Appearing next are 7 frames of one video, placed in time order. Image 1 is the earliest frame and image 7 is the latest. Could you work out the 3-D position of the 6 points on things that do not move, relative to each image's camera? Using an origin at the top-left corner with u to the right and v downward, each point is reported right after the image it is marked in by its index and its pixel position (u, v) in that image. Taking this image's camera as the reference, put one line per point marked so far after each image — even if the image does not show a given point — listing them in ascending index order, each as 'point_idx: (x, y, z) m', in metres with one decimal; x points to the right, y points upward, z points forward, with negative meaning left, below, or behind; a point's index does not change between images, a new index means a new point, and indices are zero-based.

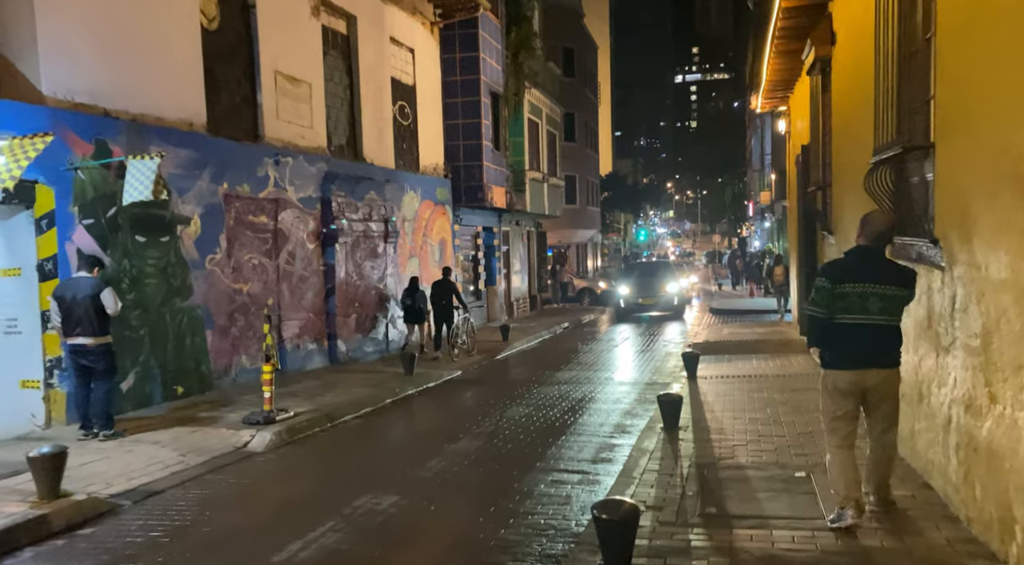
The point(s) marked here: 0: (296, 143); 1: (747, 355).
0: (-3.4, +2.2, +14.9) m
1: (+4.2, -1.3, +16.6) m
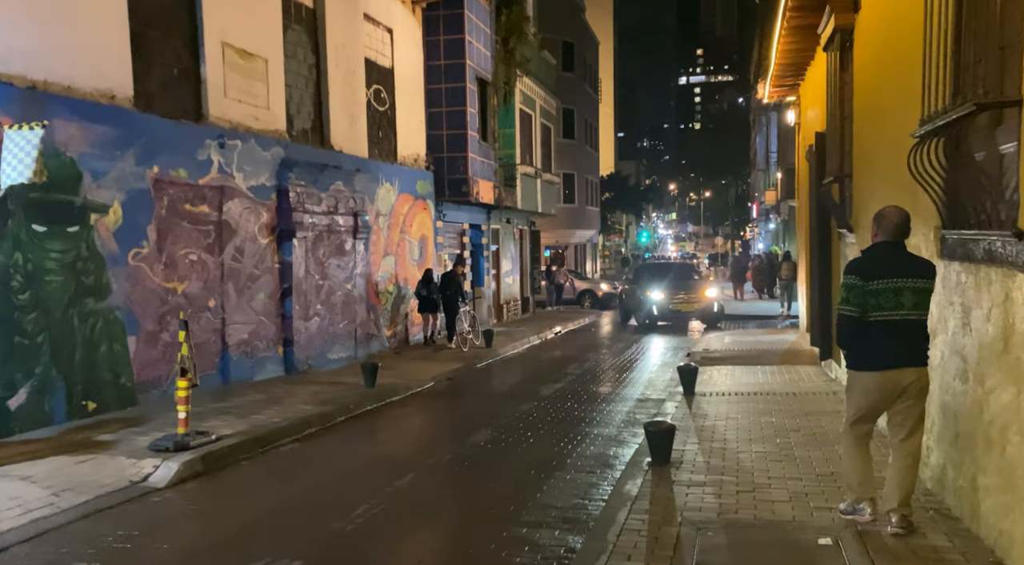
0: (-3.8, +2.2, +13.3) m
1: (+3.8, -1.4, +14.9) m
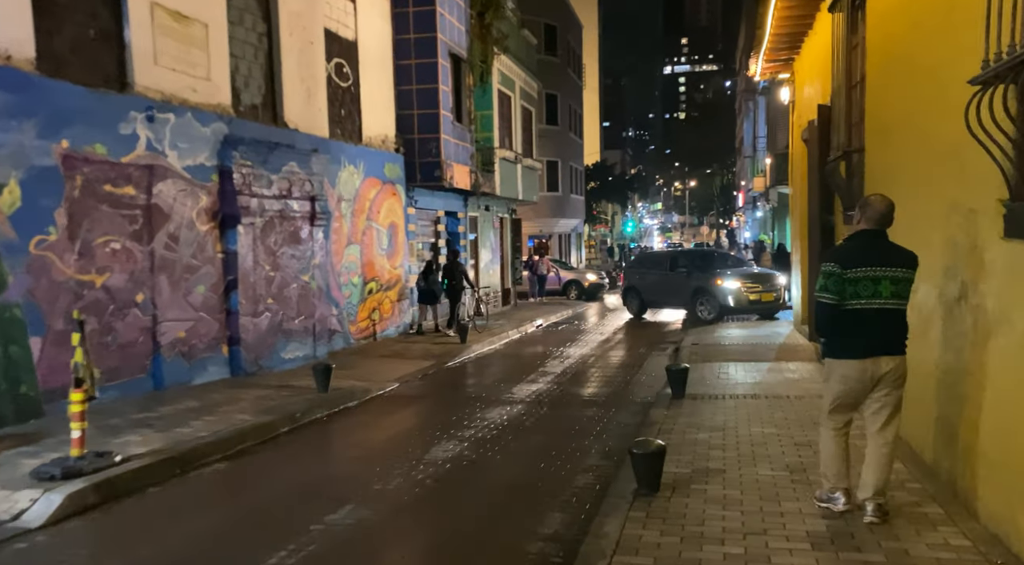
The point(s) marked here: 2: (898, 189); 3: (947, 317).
0: (-4.1, +2.4, +11.8) m
1: (+3.4, -1.2, +13.6) m
2: (+3.4, +0.8, +8.2) m
3: (+3.1, -0.3, +6.7) m
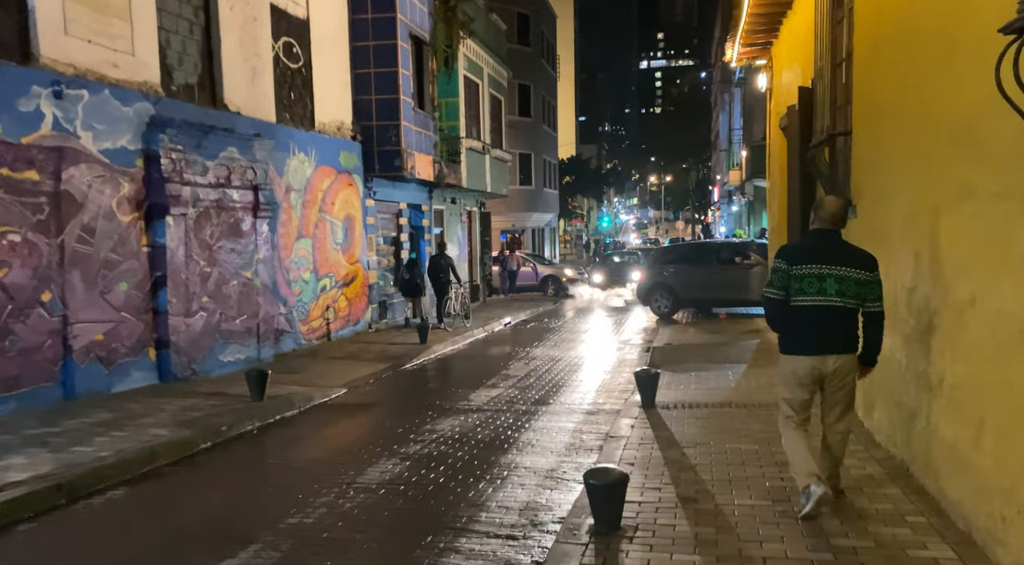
0: (-4.7, +2.4, +10.6) m
1: (+2.9, -1.2, +12.6) m
2: (+2.9, +0.9, +7.2) m
3: (+2.7, -0.3, +5.7) m
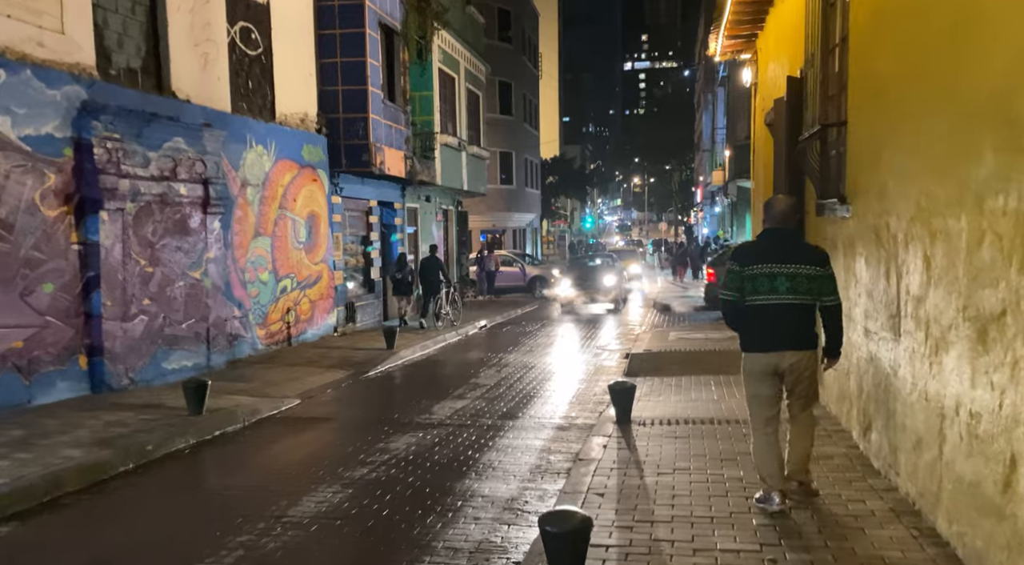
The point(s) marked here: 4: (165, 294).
0: (-5.0, +2.4, +9.6) m
1: (+2.5, -1.2, +11.8) m
2: (+2.6, +0.8, +6.3) m
3: (+2.4, -0.3, +4.9) m
4: (-4.5, -0.1, +11.9) m
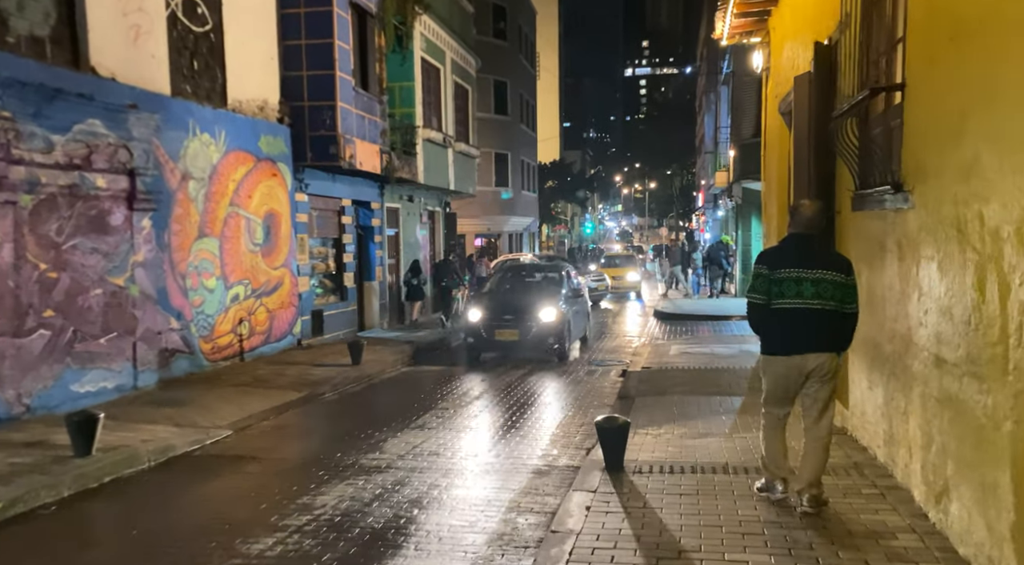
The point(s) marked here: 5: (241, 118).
0: (-5.3, +2.3, +7.8) m
1: (+2.2, -1.3, +9.9) m
2: (+2.3, +0.7, +4.5) m
3: (+2.2, -0.3, +3.0) m
4: (-4.7, -0.2, +10.1) m
5: (-4.1, +2.5, +14.1) m
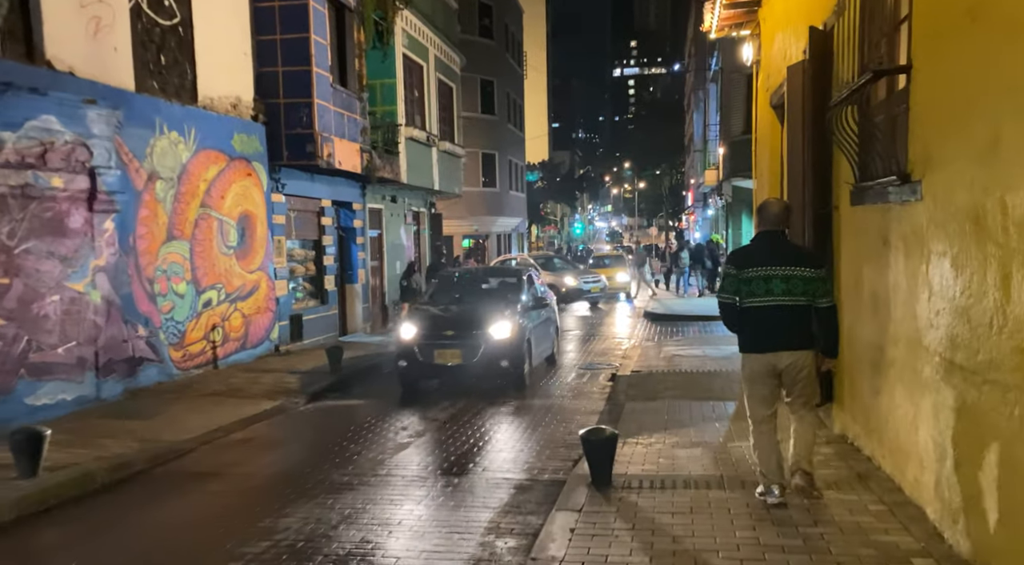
0: (-5.5, +2.2, +7.2) m
1: (+2.0, -1.3, +9.4) m
2: (+2.2, +0.7, +4.0) m
3: (+2.0, -0.3, +2.5) m
4: (-4.9, -0.3, +9.5) m
5: (-4.4, +2.5, +13.6) m
